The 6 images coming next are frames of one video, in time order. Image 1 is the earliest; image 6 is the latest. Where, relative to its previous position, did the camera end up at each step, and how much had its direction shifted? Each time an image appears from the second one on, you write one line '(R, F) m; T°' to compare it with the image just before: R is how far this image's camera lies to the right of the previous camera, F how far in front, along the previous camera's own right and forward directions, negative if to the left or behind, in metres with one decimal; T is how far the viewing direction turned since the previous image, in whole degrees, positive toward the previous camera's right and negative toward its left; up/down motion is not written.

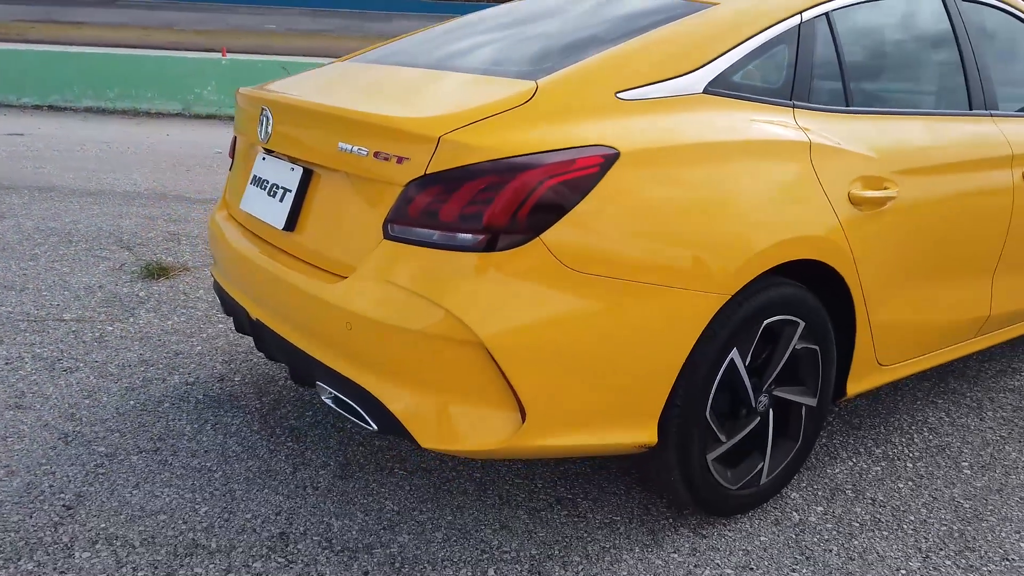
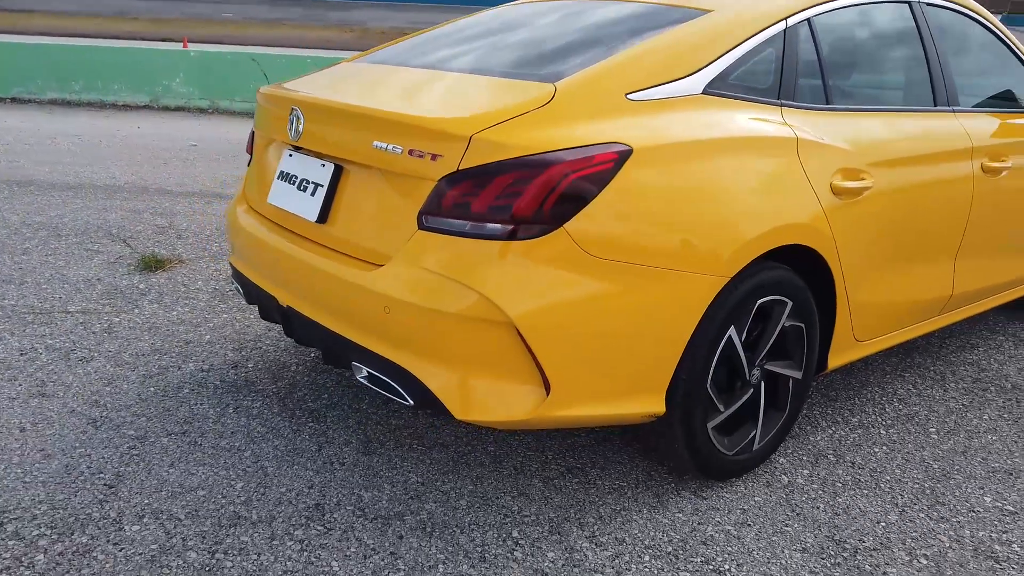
(-0.2, -0.2) m; +3°
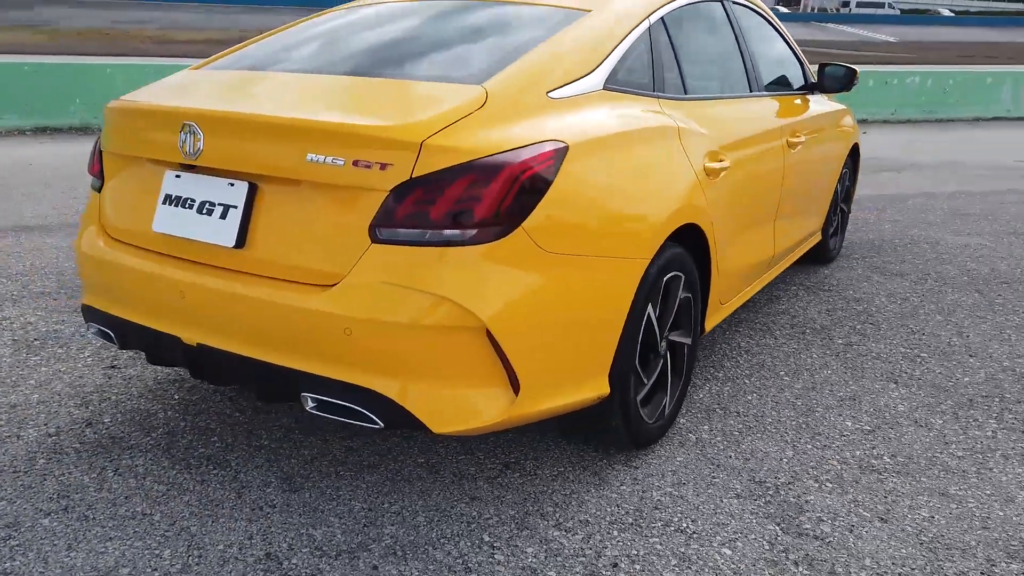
(-0.5, +0.1) m; +18°
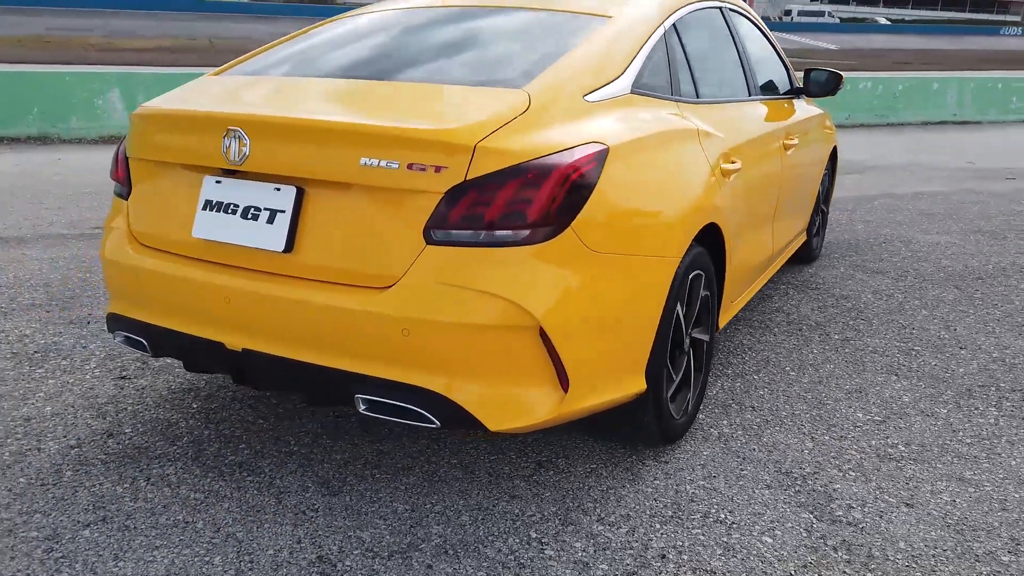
(-0.3, 0.0) m; +3°
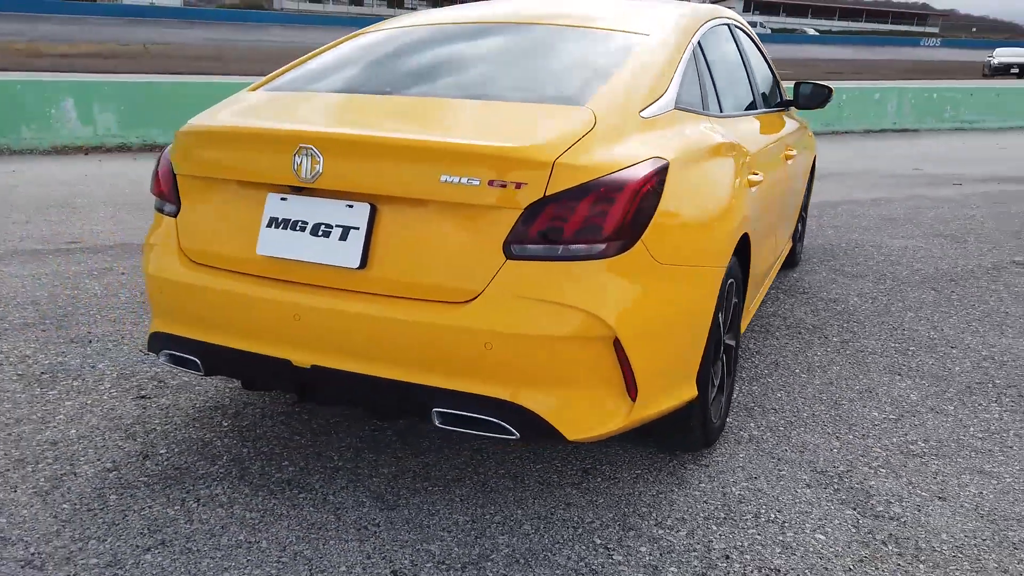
(-0.4, 0.0) m; +4°
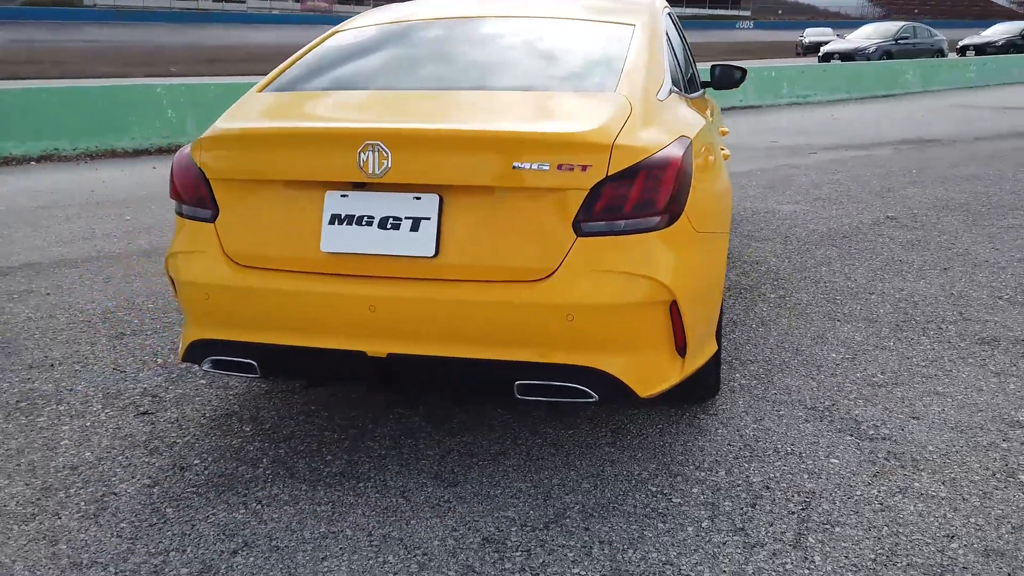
(-0.6, -0.1) m; +10°
